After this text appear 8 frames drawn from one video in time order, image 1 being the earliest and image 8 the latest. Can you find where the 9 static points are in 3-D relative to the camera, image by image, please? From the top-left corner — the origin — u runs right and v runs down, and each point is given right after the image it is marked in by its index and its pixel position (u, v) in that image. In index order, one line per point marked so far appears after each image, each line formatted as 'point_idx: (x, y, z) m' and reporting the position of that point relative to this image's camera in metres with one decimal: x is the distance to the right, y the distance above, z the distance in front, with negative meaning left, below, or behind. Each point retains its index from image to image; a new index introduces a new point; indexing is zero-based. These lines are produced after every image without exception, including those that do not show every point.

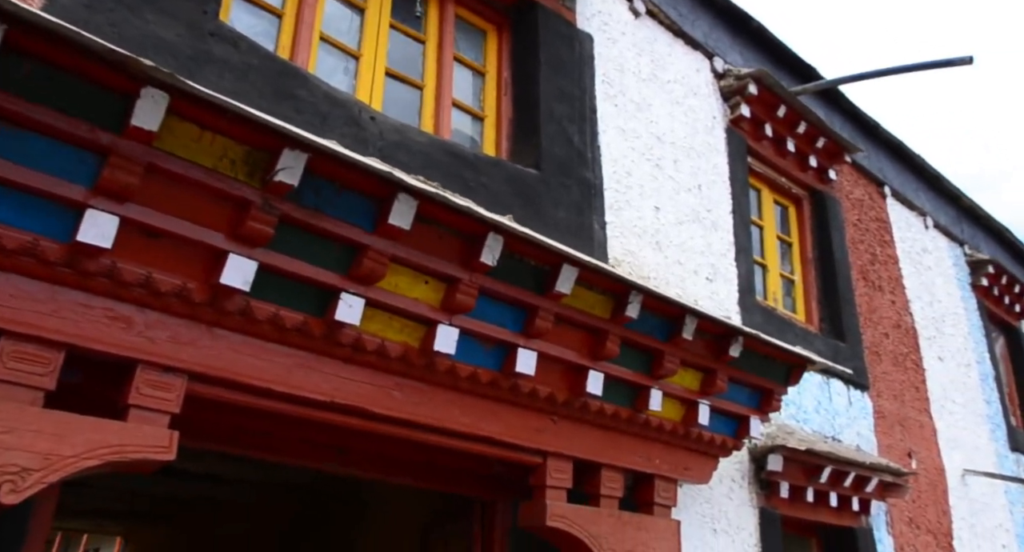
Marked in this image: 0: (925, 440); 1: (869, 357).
0: (+3.2, -1.3, +6.6) m
1: (+2.6, -0.6, +6.4) m
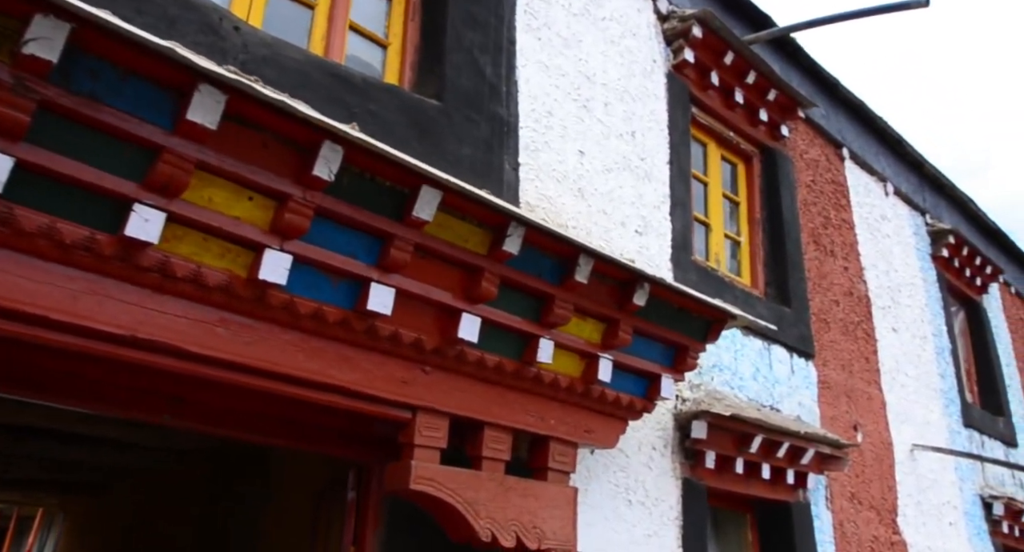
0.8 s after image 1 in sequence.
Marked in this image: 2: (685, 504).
0: (+2.6, -1.0, +6.3) m
1: (+2.1, -0.3, +6.1) m
2: (+0.9, -1.1, +4.3) m
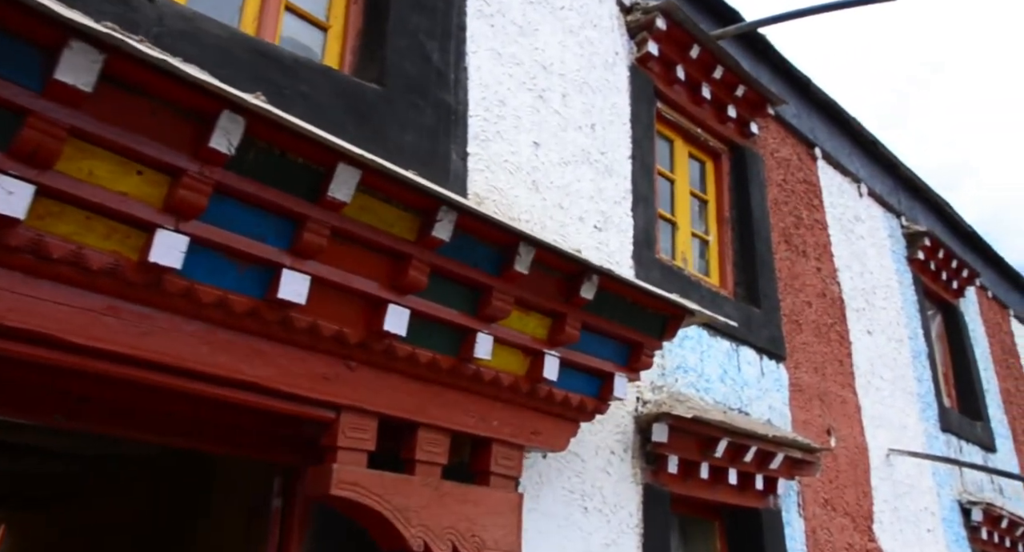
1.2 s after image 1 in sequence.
0: (+2.4, -1.0, +6.2) m
1: (+1.9, -0.3, +5.9) m
2: (+0.6, -1.1, +4.1) m
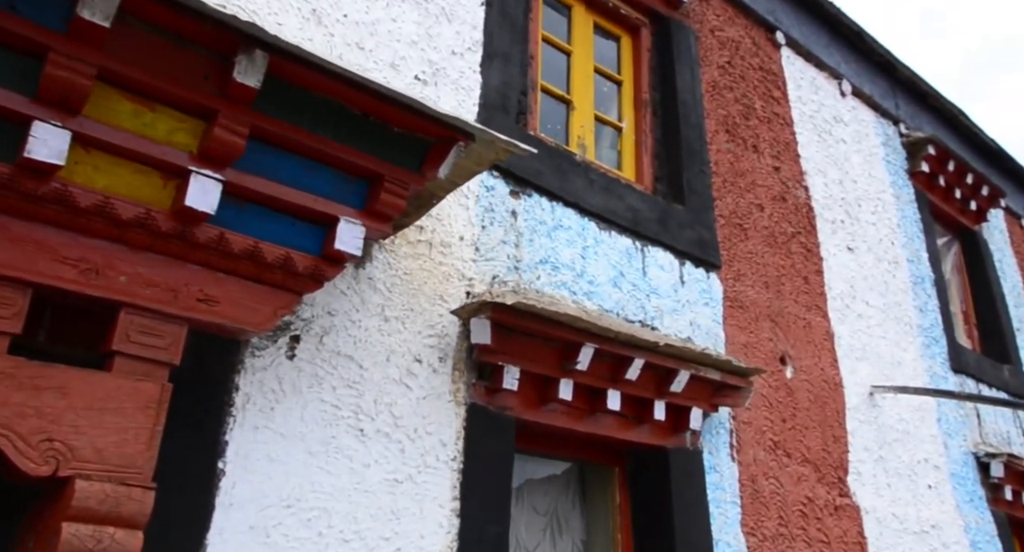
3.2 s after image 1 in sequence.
0: (+1.7, -0.4, +5.0) m
1: (+1.2, +0.3, +4.7) m
2: (-0.1, -0.6, +3.0) m
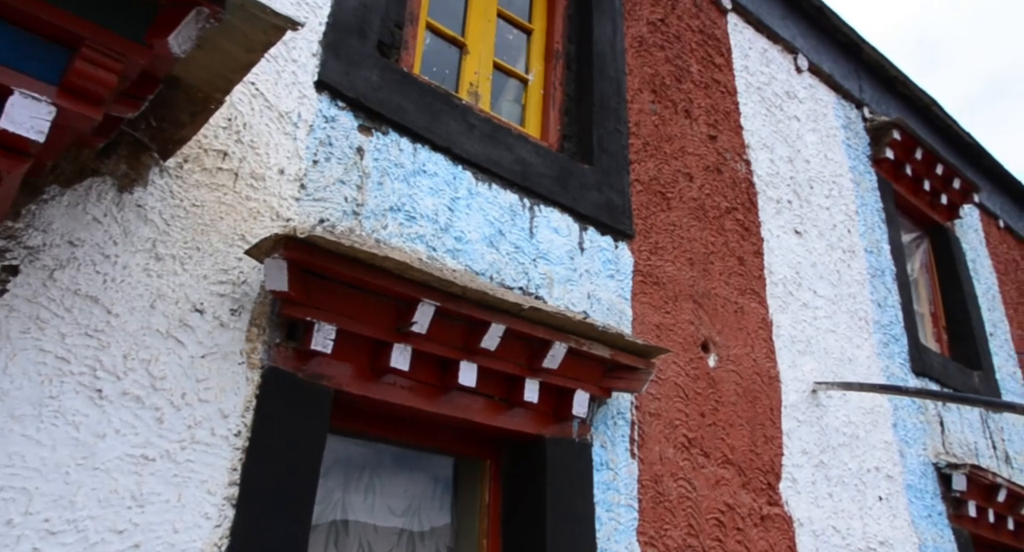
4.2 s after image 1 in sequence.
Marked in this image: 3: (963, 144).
0: (+1.2, -0.3, +4.4) m
1: (+0.6, +0.4, +4.2) m
2: (-0.7, -0.4, +2.4) m
3: (+3.9, +1.1, +7.4) m
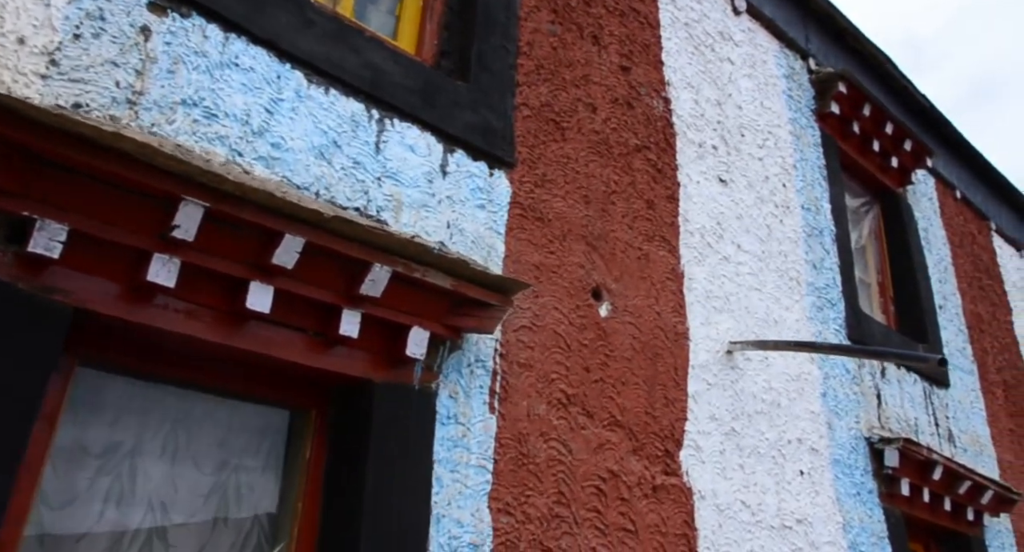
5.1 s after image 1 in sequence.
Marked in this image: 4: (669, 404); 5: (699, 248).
0: (+0.6, 0.0, +3.9) m
1: (+0.1, +0.6, +3.7) m
2: (-1.2, -0.1, +1.9) m
3: (+3.3, +1.4, +7.0) m
4: (+0.7, -0.5, +3.7) m
5: (+0.9, +0.1, +4.3) m
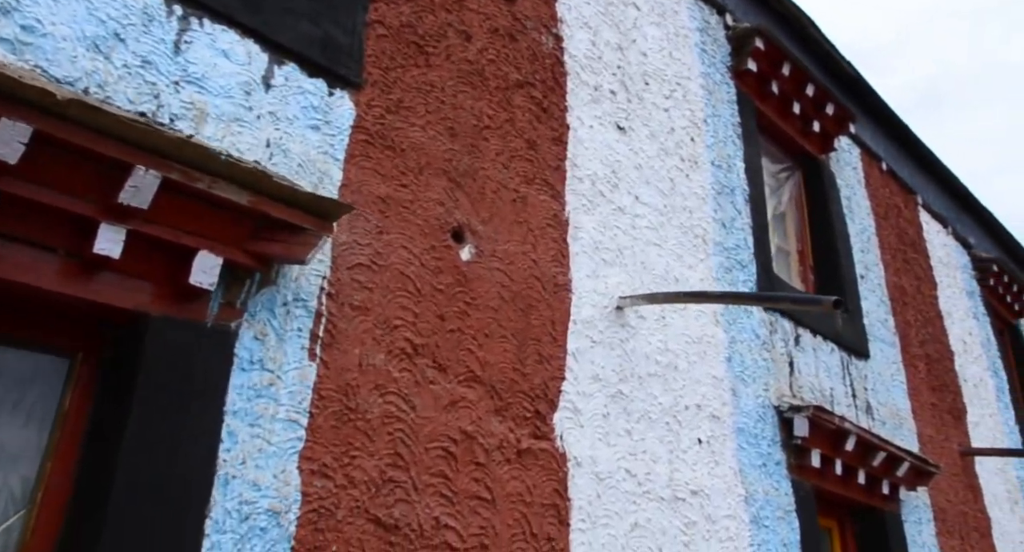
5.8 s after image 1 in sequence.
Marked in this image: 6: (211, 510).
0: (0.0, +0.2, +3.5) m
1: (-0.5, +0.9, +3.2) m
2: (-1.7, +0.1, +1.4) m
3: (+2.6, +1.6, +6.7) m
4: (+0.1, -0.3, +3.3) m
5: (+0.3, +0.4, +3.9) m
6: (-0.7, -0.6, +2.2) m
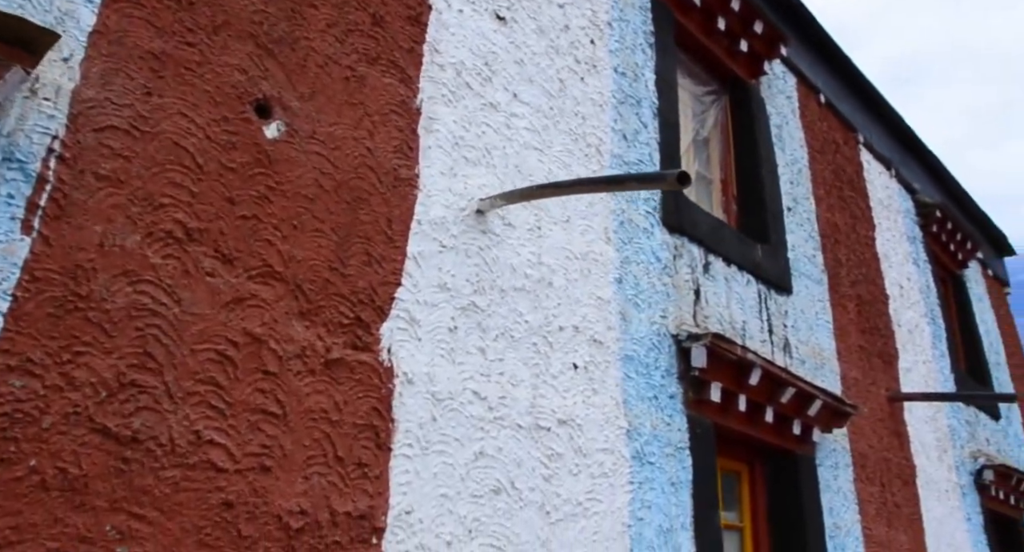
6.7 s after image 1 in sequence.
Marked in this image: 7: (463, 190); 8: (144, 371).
0: (-0.5, +0.6, +3.0) m
1: (-1.0, +1.2, +2.7) m
2: (-2.2, +0.4, +0.9) m
3: (+1.9, +2.1, +6.3) m
4: (-0.5, 0.0, +2.8) m
5: (-0.2, +0.8, +3.4) m
6: (-1.3, -0.3, +1.7) m
7: (-0.2, +0.3, +3.3) m
8: (-0.9, -0.2, +2.1) m
